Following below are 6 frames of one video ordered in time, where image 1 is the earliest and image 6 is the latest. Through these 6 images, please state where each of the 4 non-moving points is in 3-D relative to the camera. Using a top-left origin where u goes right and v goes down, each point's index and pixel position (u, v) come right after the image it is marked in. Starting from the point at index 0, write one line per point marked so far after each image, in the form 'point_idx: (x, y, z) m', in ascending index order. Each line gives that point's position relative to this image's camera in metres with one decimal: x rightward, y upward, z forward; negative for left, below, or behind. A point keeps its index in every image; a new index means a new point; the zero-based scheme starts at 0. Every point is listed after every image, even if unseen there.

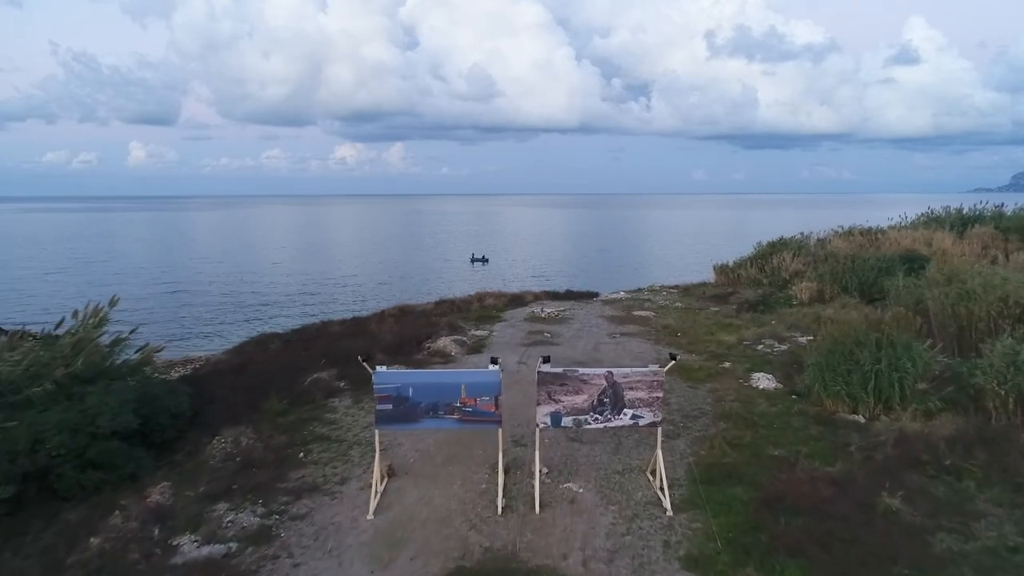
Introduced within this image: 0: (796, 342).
0: (+5.6, -1.1, +19.8) m
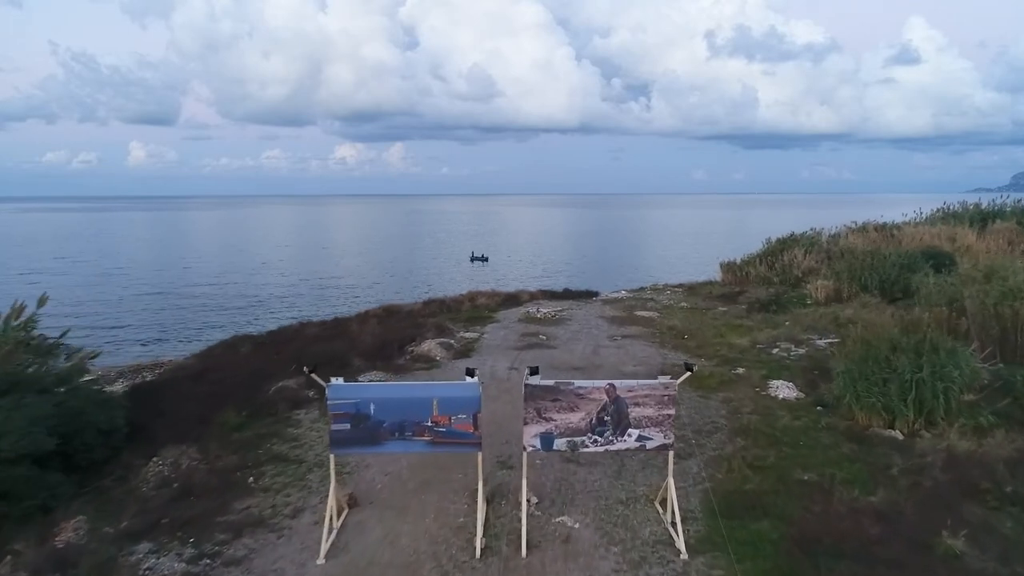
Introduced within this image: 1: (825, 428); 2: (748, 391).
0: (+5.5, -1.1, +18.1) m
1: (+3.8, -1.7, +12.1) m
2: (+3.5, -1.5, +14.6) m
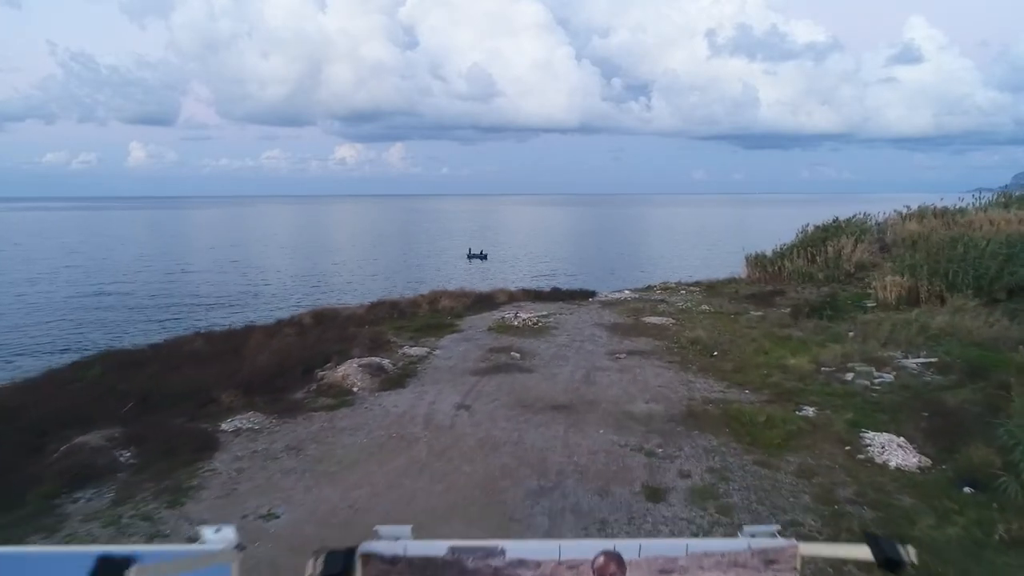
0: (+4.9, -1.0, +12.5) m
1: (+3.2, -1.7, +6.5) m
2: (+2.9, -1.5, +9.0) m
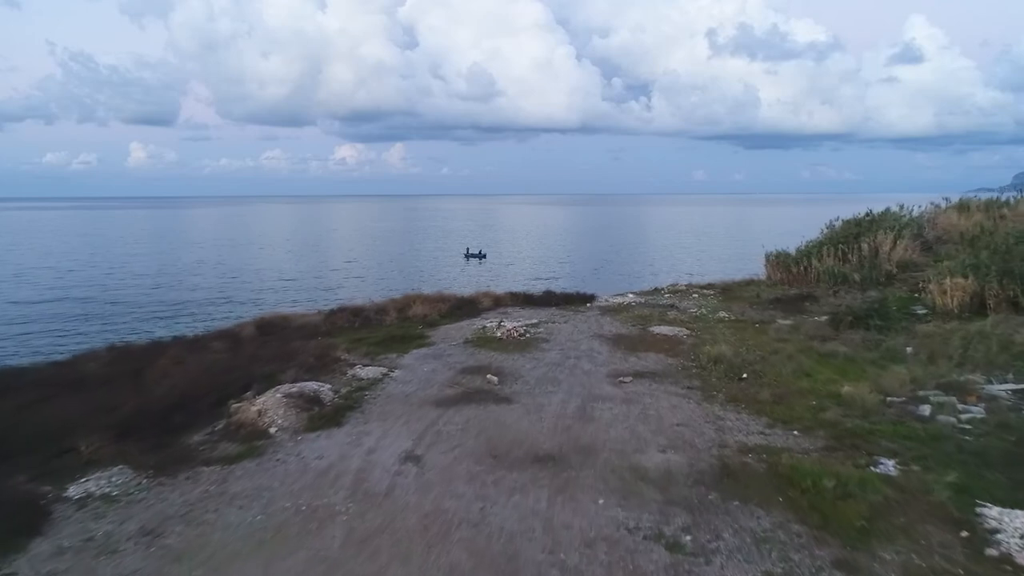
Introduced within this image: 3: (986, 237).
0: (+4.7, -1.1, +9.6) m
1: (+3.0, -1.7, +3.5) m
2: (+2.7, -1.5, +6.1) m
3: (+7.7, +0.8, +16.3) m
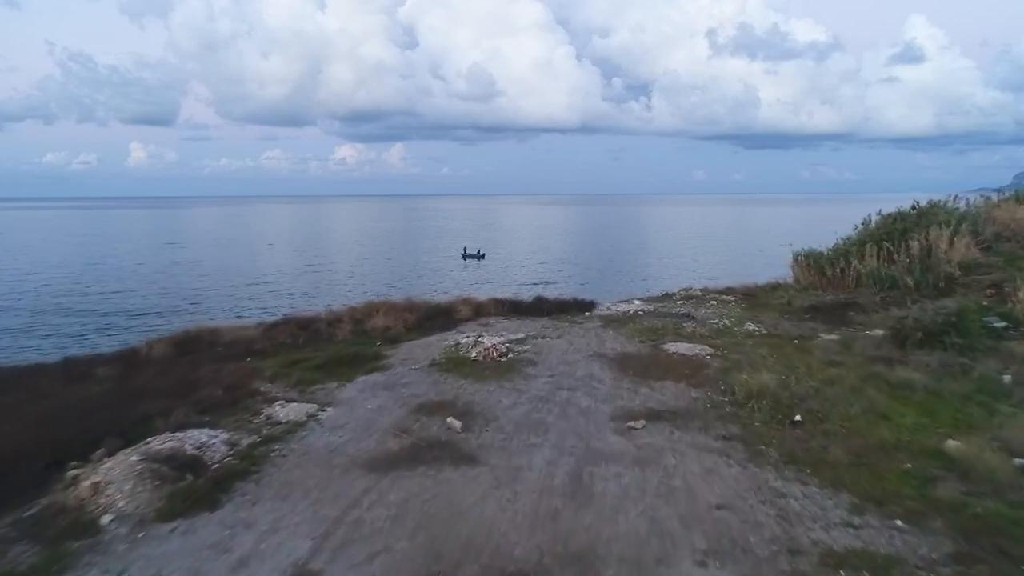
0: (+4.4, -1.2, +6.6) m
1: (+2.7, -1.8, +0.5) m
2: (+2.4, -1.6, +3.1) m
3: (+7.5, +0.8, +13.3) m
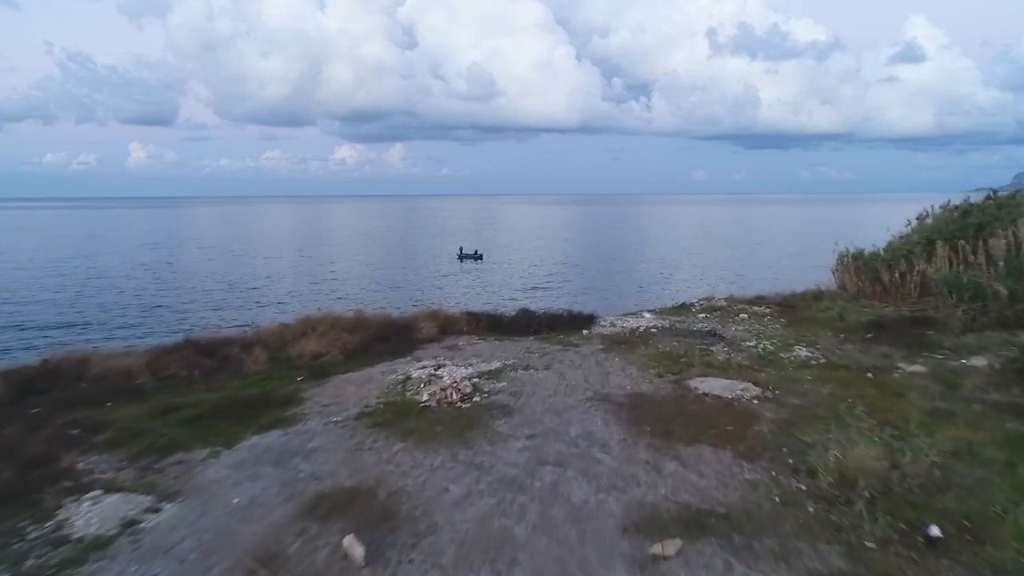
0: (+4.2, -1.3, +3.2) m
1: (+2.4, -1.9, -2.8) m
2: (+2.1, -1.7, -0.3) m
3: (+7.2, +0.6, +10.0) m
